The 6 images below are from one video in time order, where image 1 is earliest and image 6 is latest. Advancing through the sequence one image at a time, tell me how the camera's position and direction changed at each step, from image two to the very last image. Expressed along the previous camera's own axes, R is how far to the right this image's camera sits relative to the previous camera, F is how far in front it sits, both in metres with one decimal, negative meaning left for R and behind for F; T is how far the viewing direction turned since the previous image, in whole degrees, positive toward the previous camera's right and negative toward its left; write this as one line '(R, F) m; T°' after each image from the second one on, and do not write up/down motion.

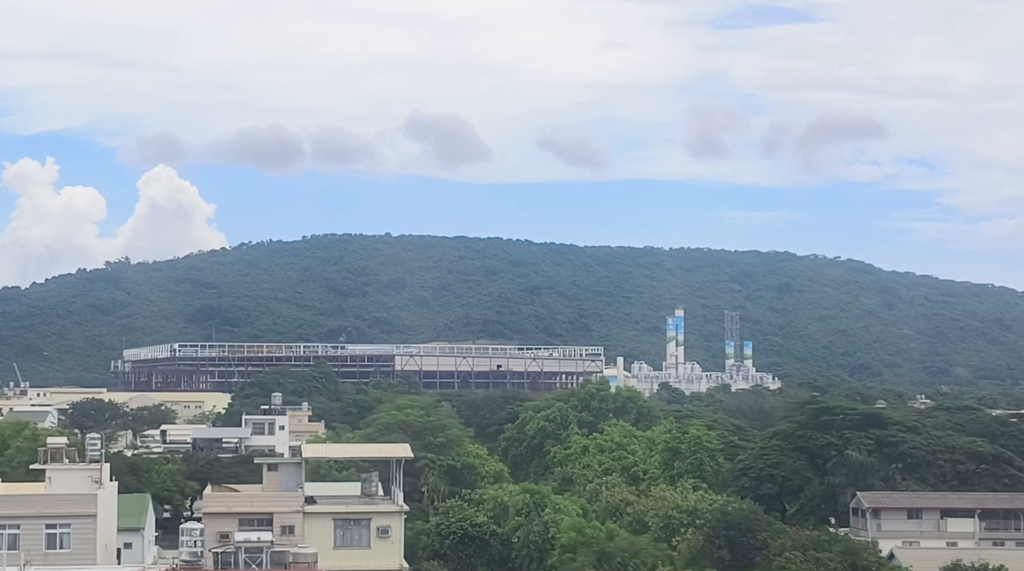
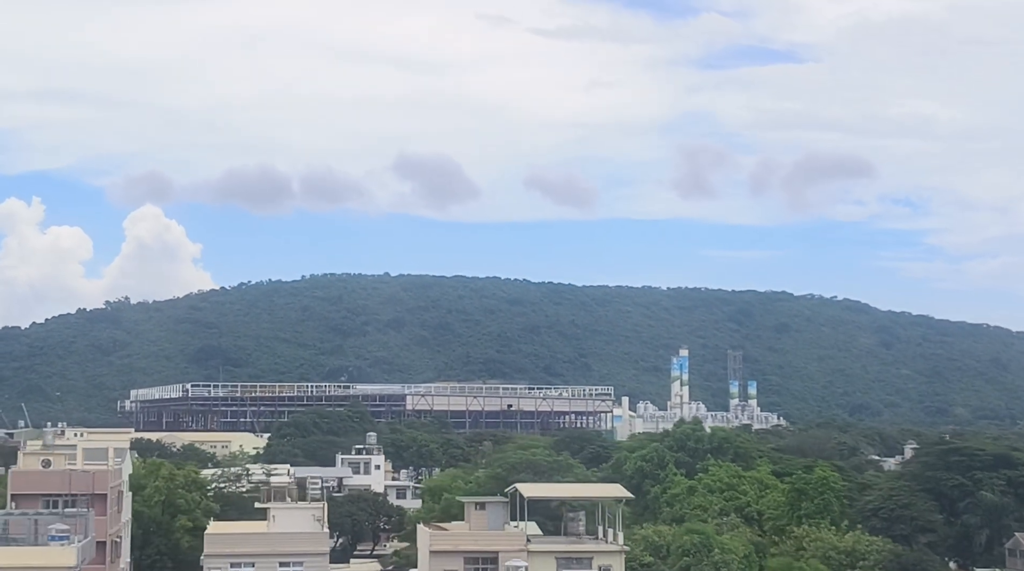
(-4.1, -0.4) m; -1°
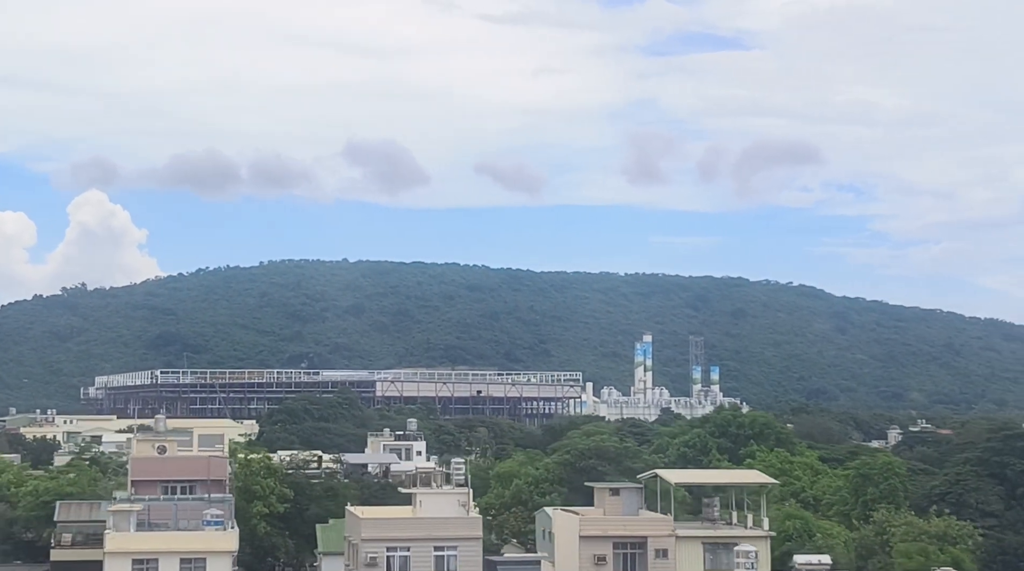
(-3.5, -0.2) m; +1°
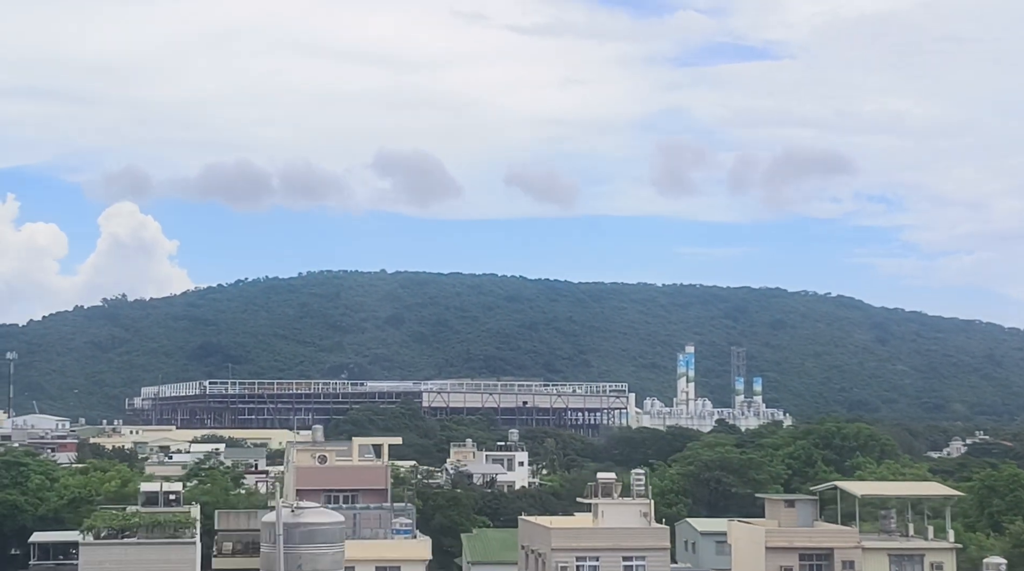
(-2.7, -0.2) m; -2°
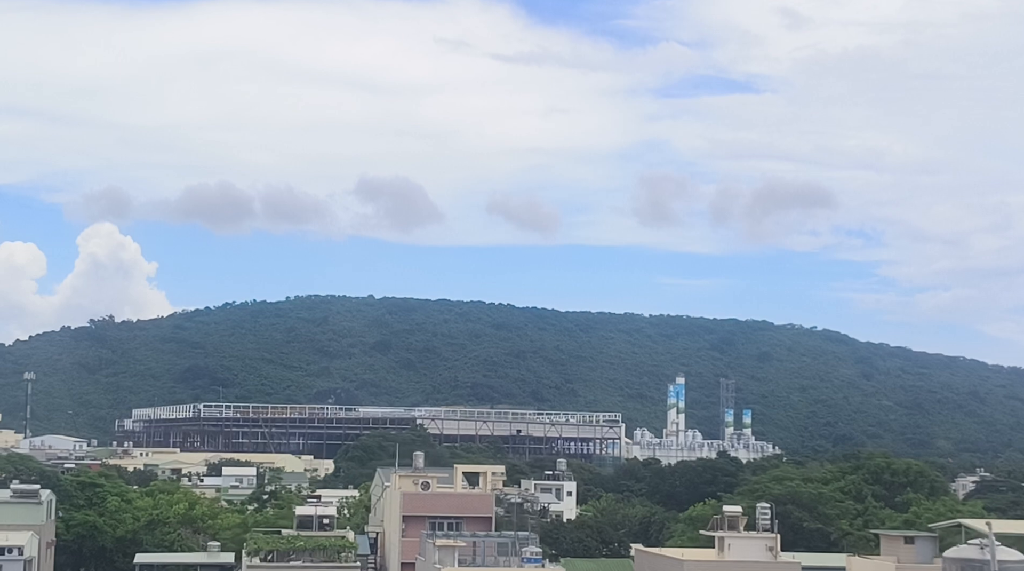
(-2.7, -0.2) m; 0°
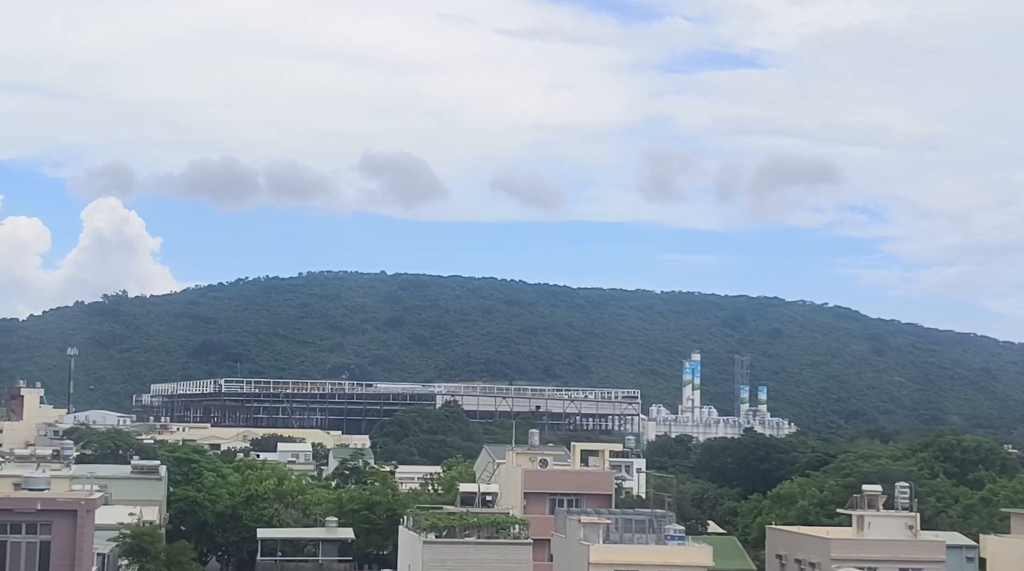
(-2.4, 0.0) m; -1°
